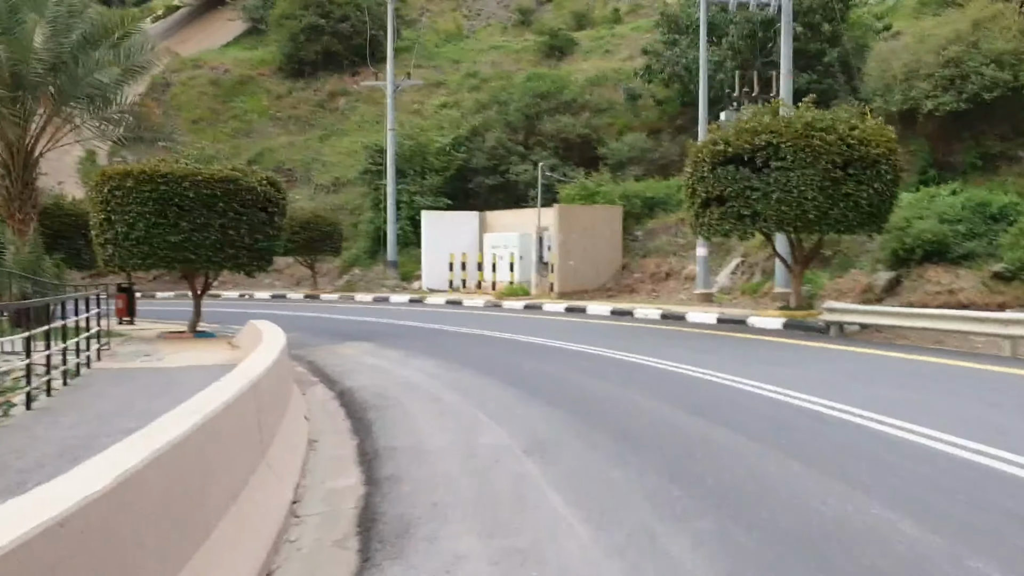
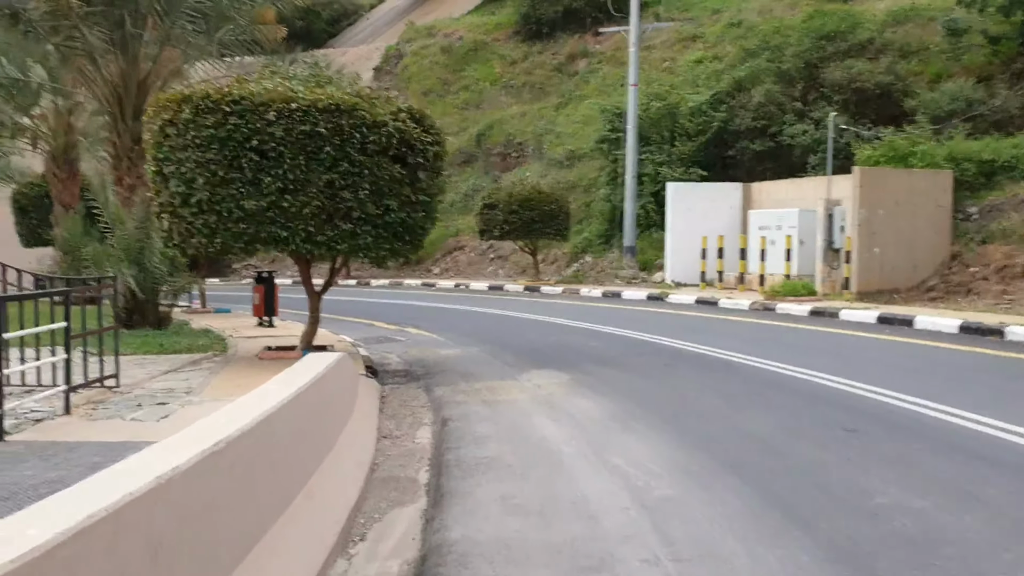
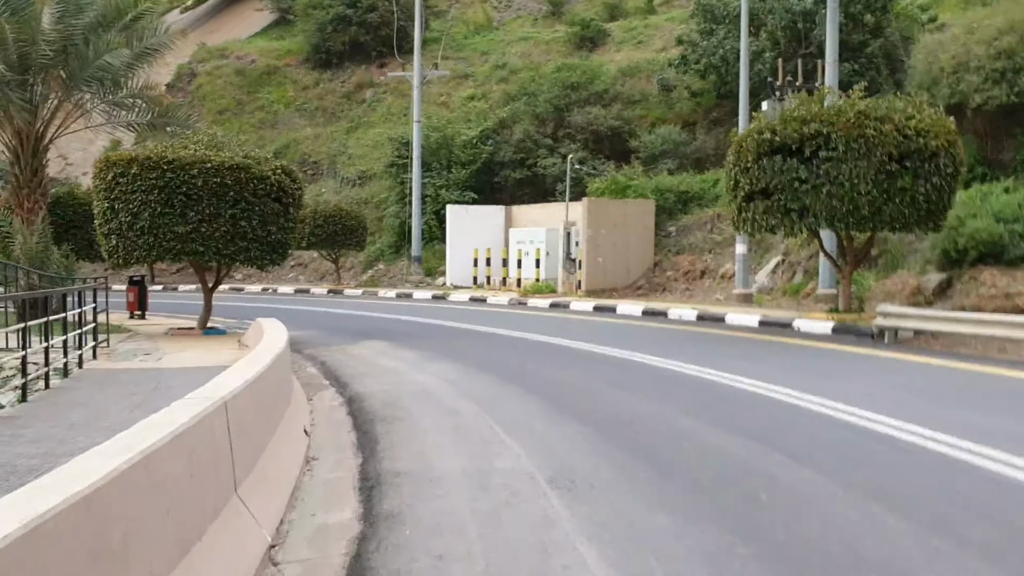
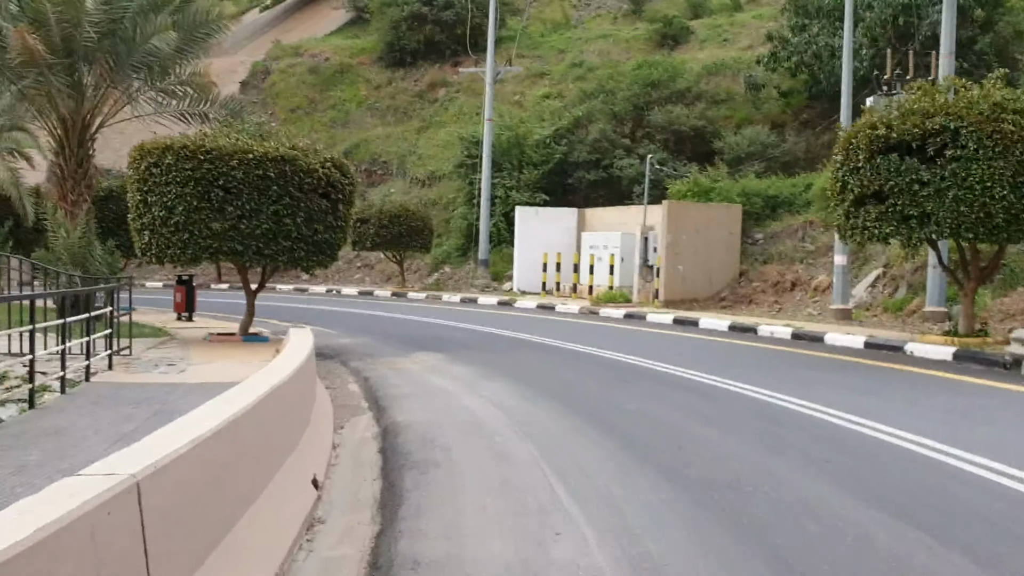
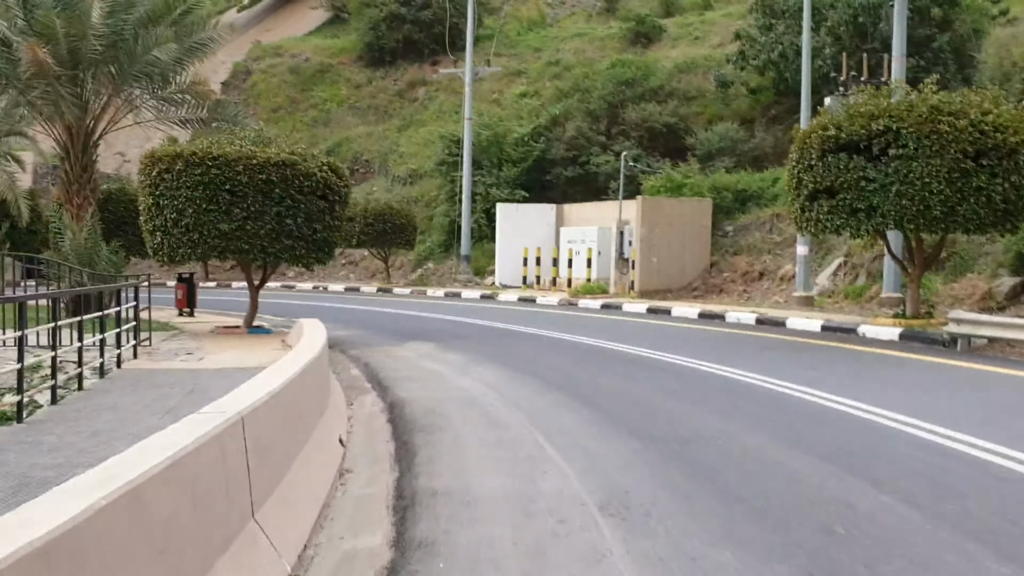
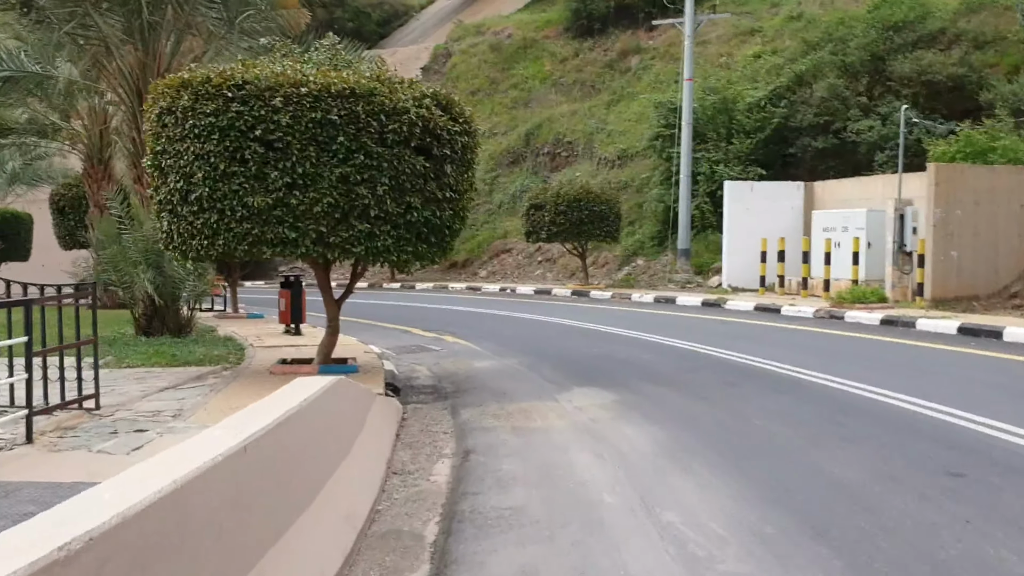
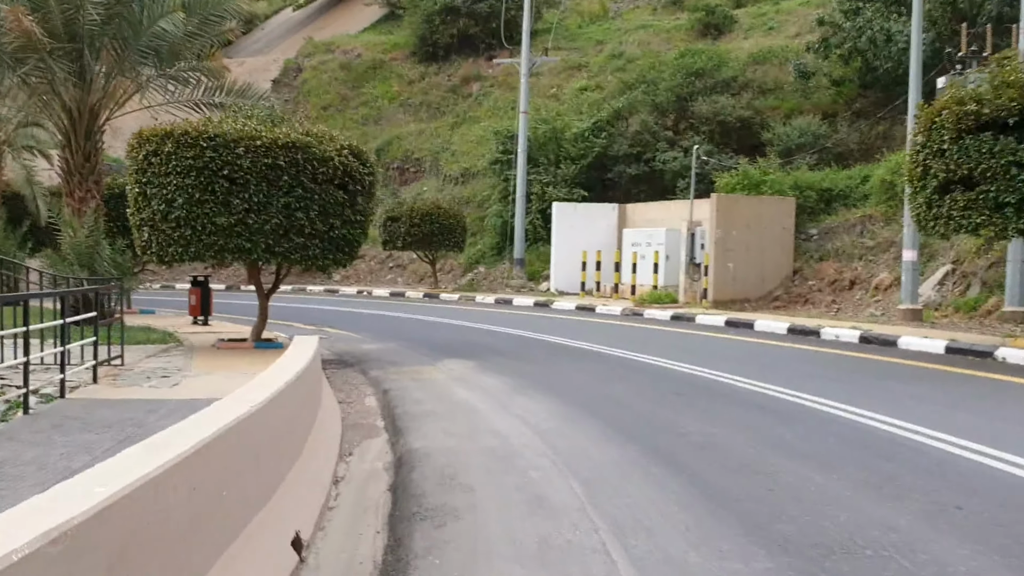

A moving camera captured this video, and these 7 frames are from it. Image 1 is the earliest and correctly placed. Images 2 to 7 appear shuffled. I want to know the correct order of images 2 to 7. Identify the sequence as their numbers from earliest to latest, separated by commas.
3, 5, 4, 7, 2, 6
